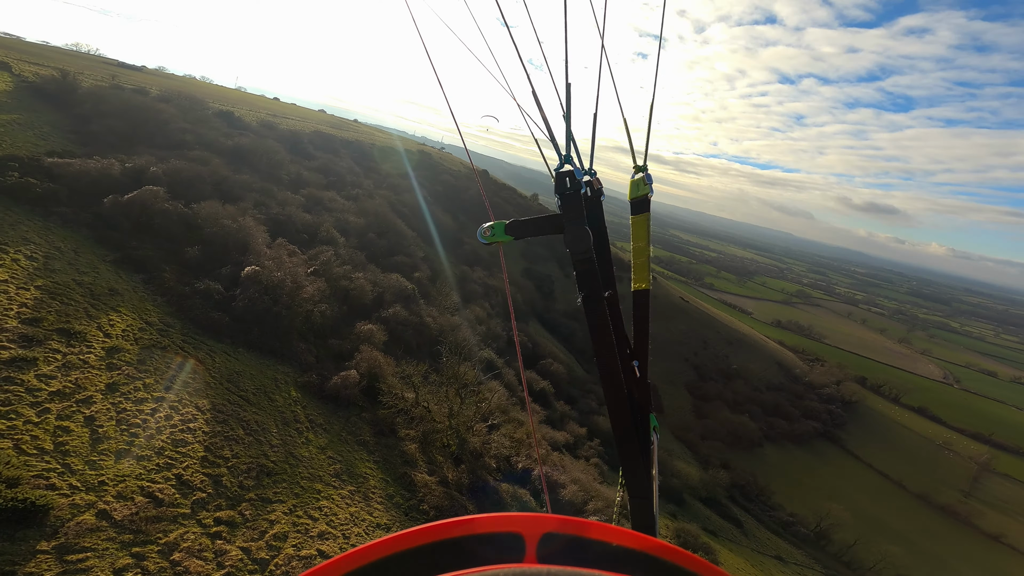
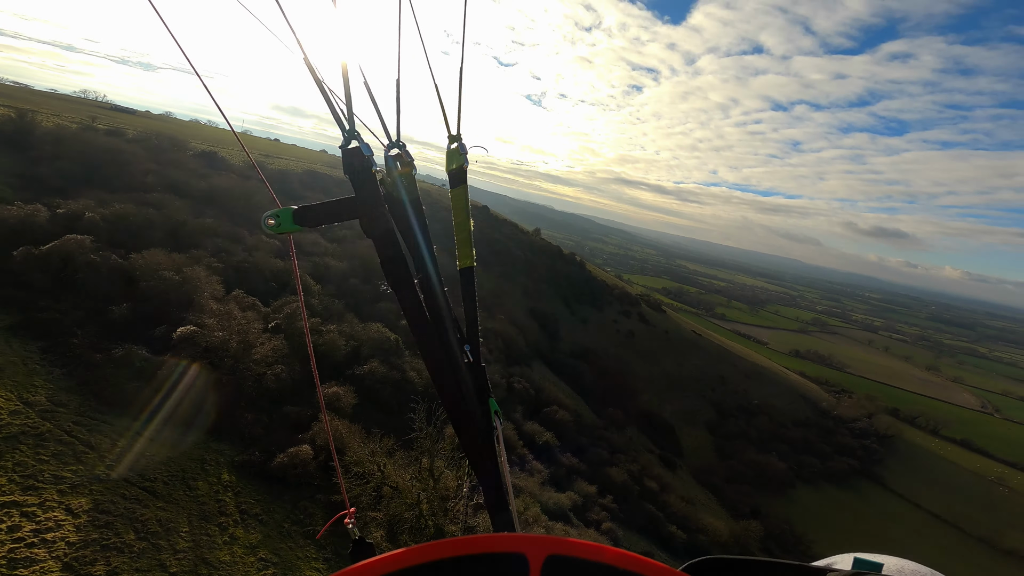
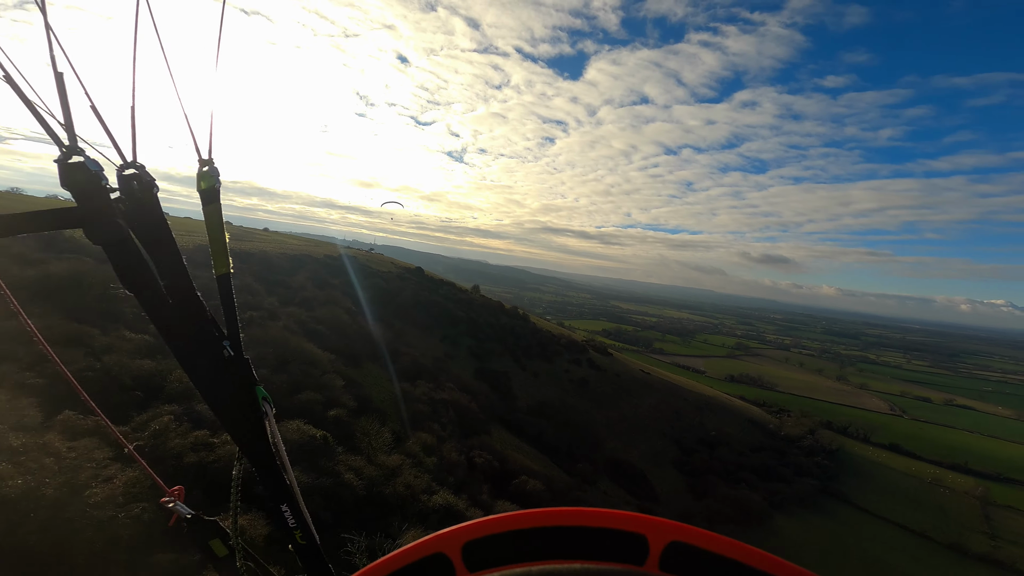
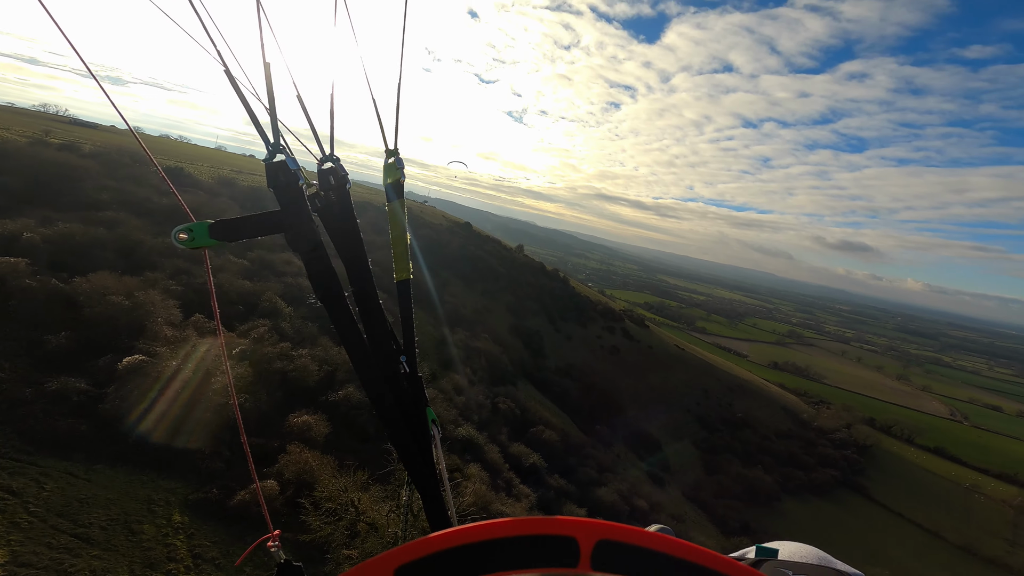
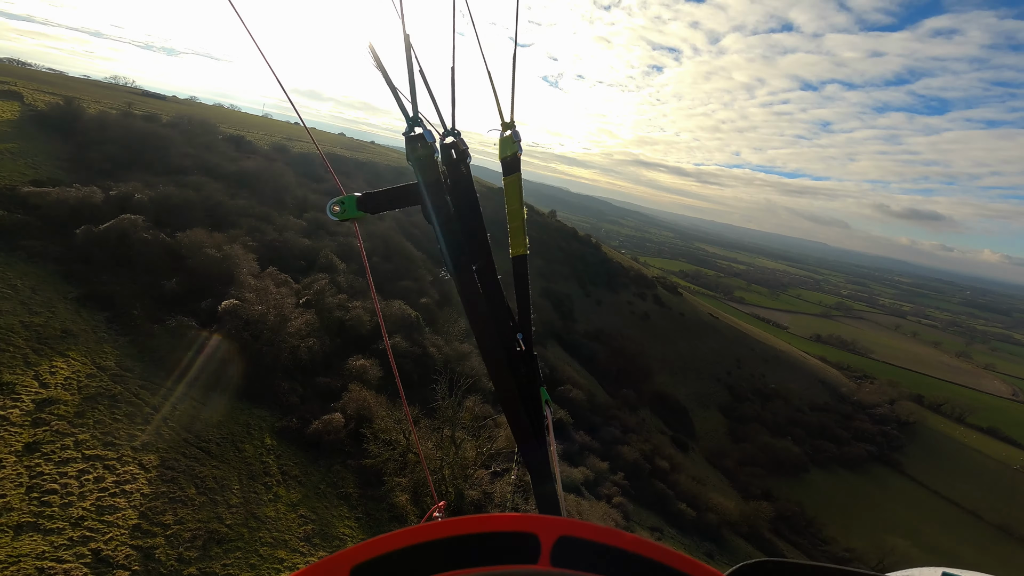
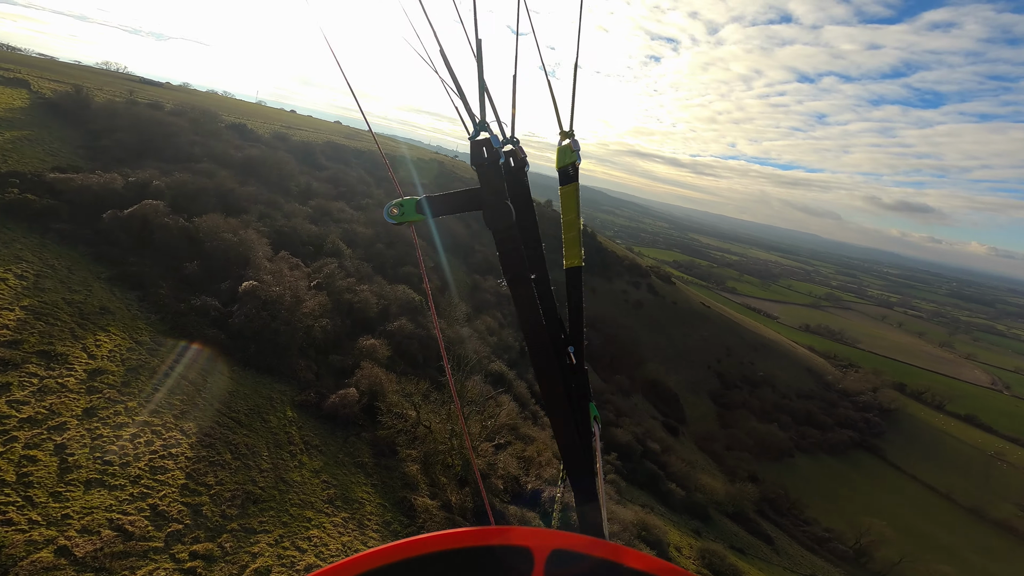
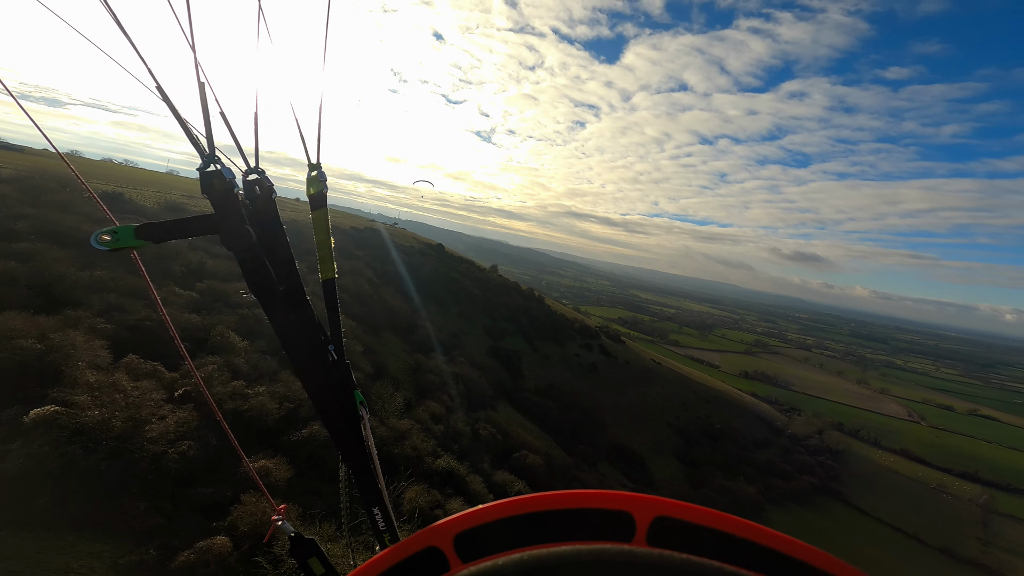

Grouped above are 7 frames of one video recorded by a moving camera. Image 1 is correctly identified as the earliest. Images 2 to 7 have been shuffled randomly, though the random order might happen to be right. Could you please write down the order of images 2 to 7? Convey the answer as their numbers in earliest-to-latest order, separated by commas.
6, 5, 2, 4, 7, 3
